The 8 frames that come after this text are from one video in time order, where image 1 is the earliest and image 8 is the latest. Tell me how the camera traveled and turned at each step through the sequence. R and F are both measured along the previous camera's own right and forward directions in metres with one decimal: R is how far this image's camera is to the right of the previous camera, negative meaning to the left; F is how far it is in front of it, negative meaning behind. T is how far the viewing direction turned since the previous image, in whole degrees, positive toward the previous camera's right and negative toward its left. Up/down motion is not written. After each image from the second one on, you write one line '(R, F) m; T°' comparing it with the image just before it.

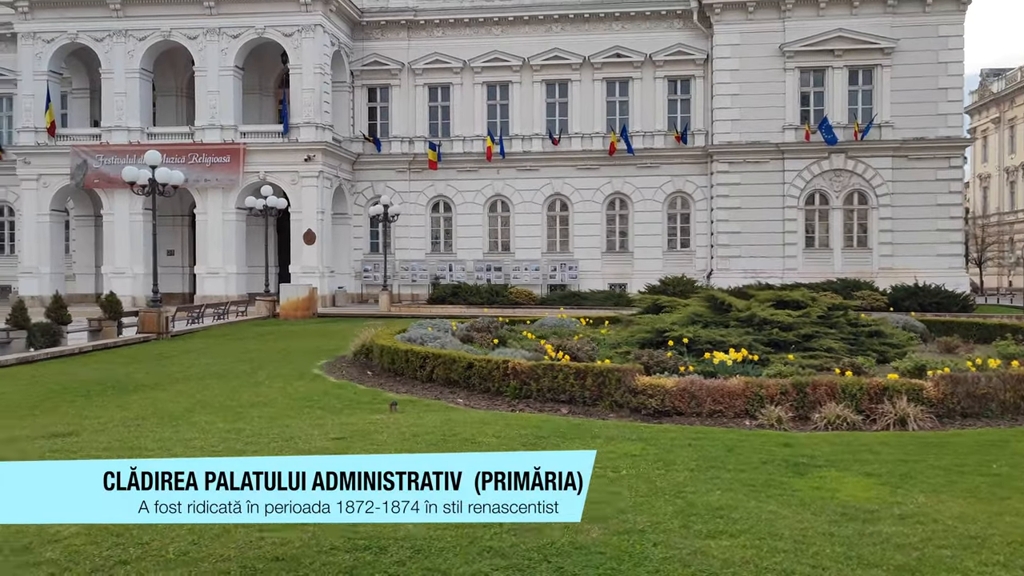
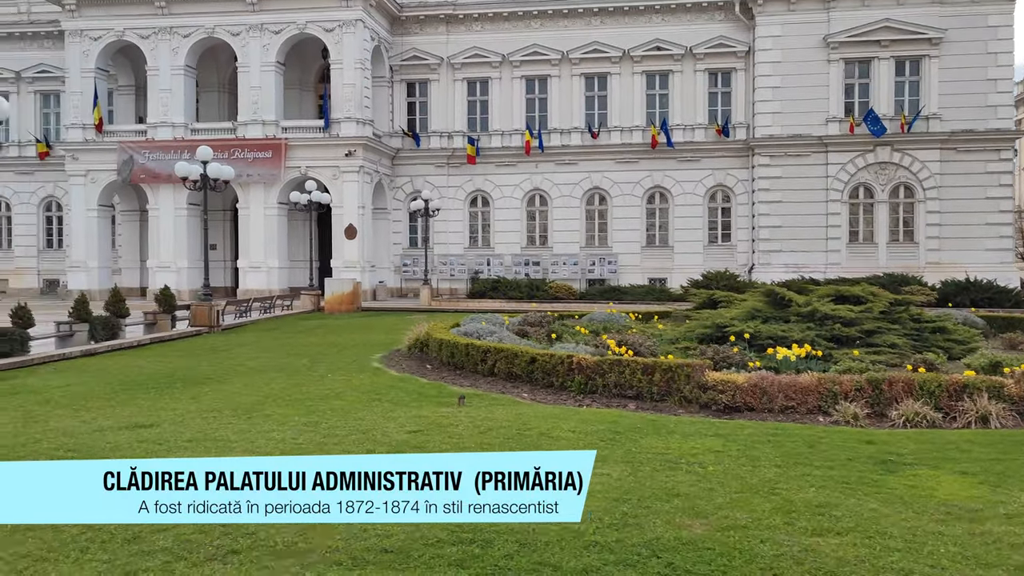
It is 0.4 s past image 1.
(-0.4, 0.0) m; -2°
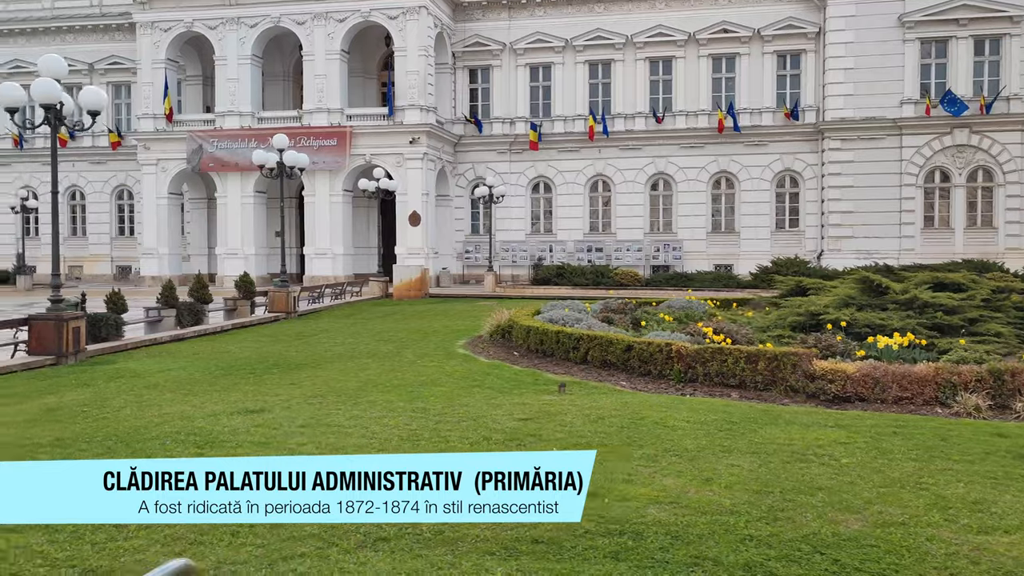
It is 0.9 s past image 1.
(-0.5, +0.1) m; -3°
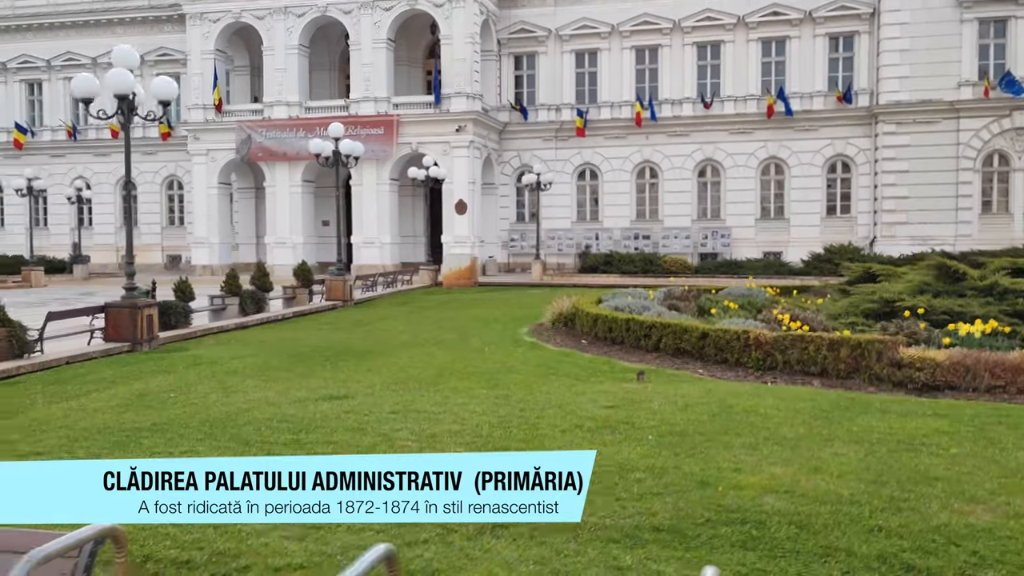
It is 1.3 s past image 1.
(-0.4, 0.0) m; -3°
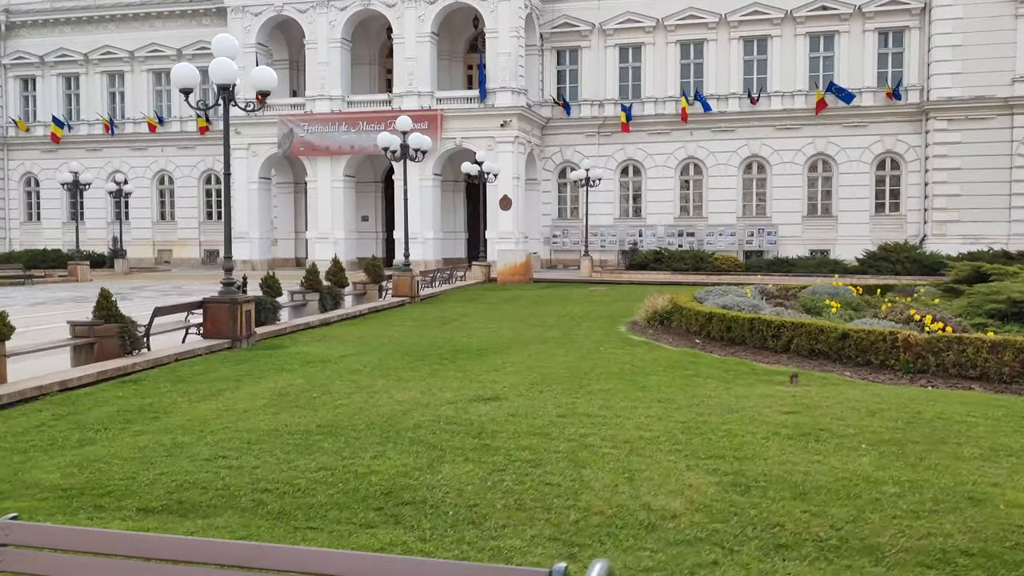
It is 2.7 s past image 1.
(-1.4, +0.4) m; -1°
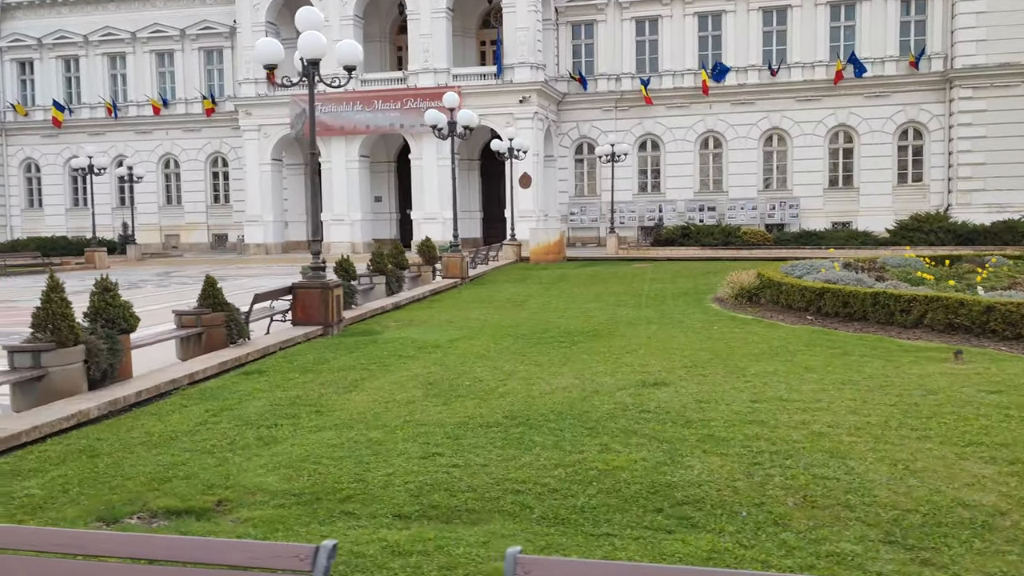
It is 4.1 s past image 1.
(-1.6, +0.5) m; +1°
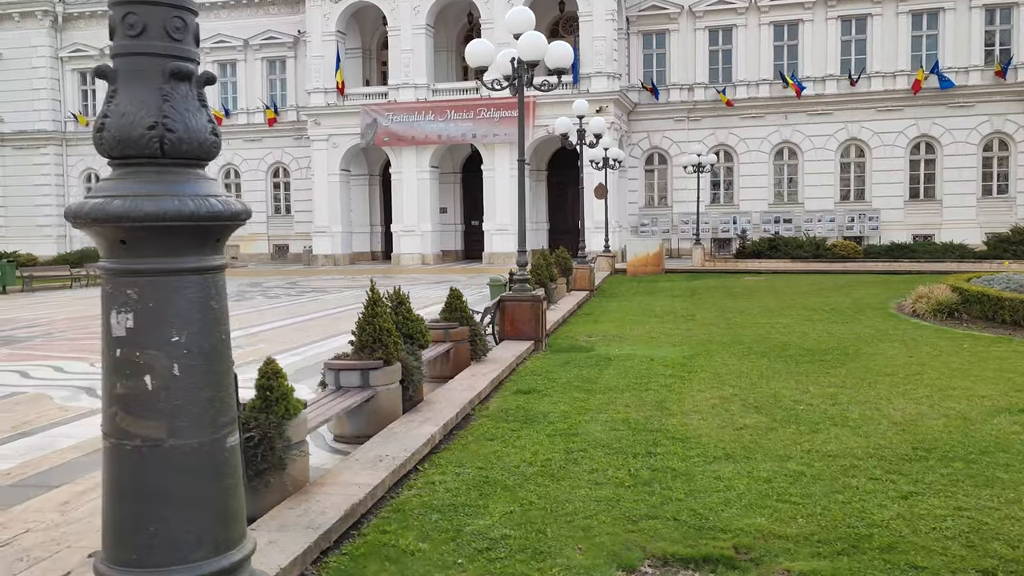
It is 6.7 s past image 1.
(-2.7, +0.6) m; -1°
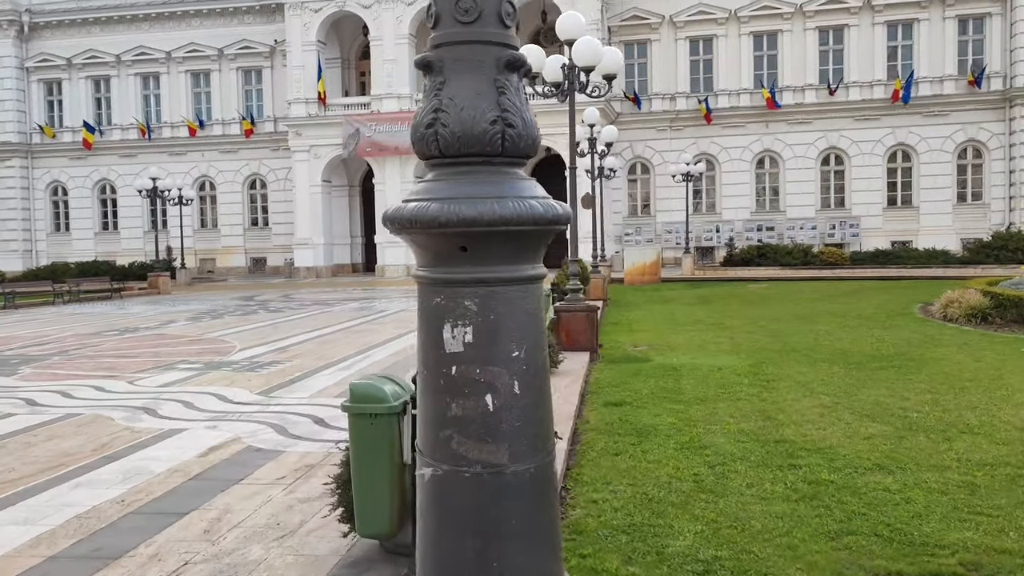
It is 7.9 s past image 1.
(-1.2, +0.3) m; +3°
